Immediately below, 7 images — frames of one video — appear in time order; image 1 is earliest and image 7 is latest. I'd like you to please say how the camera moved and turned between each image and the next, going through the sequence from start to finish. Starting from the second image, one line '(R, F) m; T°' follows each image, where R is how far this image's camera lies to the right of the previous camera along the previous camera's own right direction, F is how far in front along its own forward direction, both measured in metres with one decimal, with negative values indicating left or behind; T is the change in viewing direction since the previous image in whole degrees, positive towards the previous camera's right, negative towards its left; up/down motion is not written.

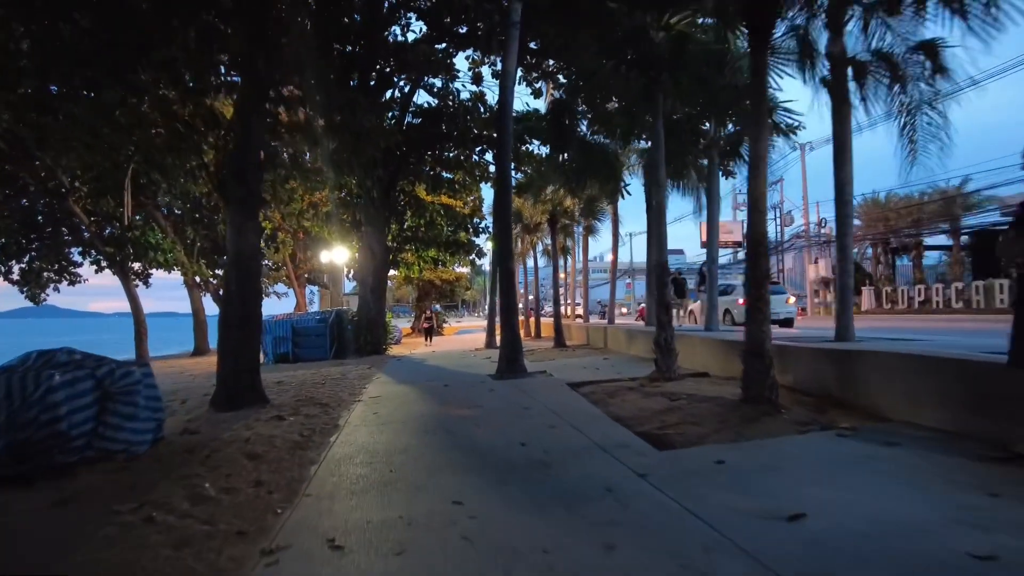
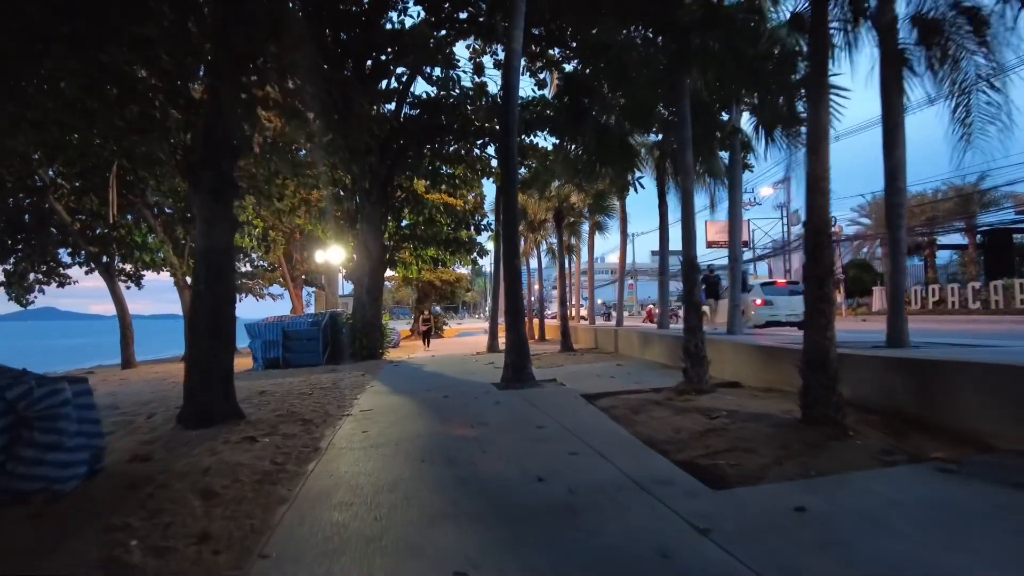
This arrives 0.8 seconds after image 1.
(-0.1, +1.1) m; 0°
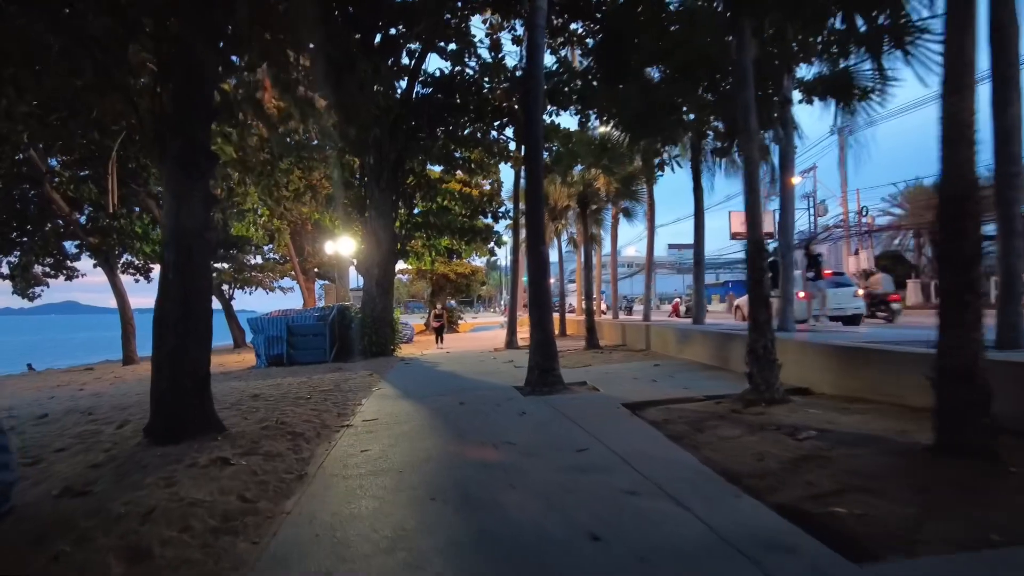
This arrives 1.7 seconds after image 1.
(-0.2, +1.4) m; -1°
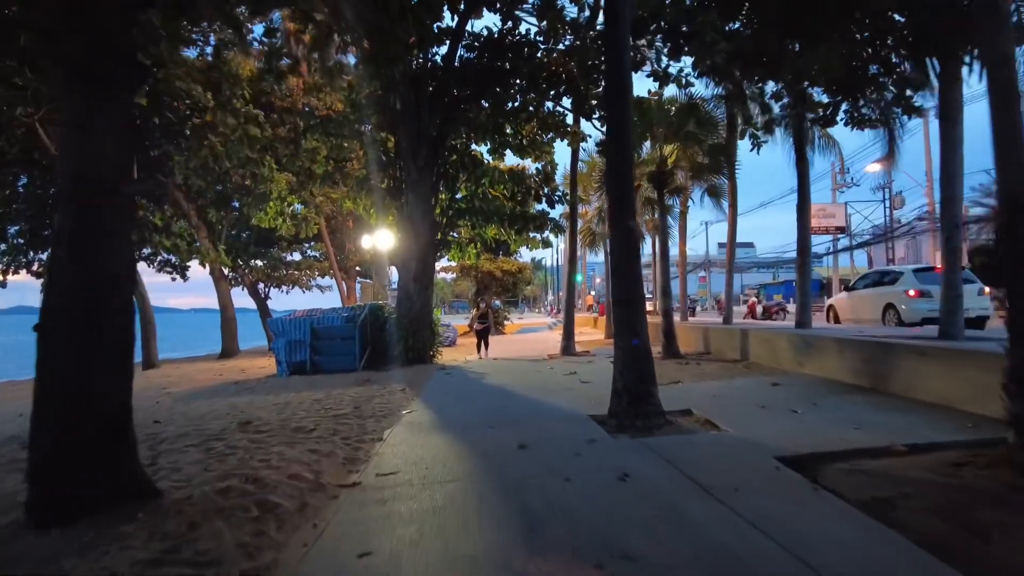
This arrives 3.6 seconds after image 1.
(-0.4, +2.7) m; -4°
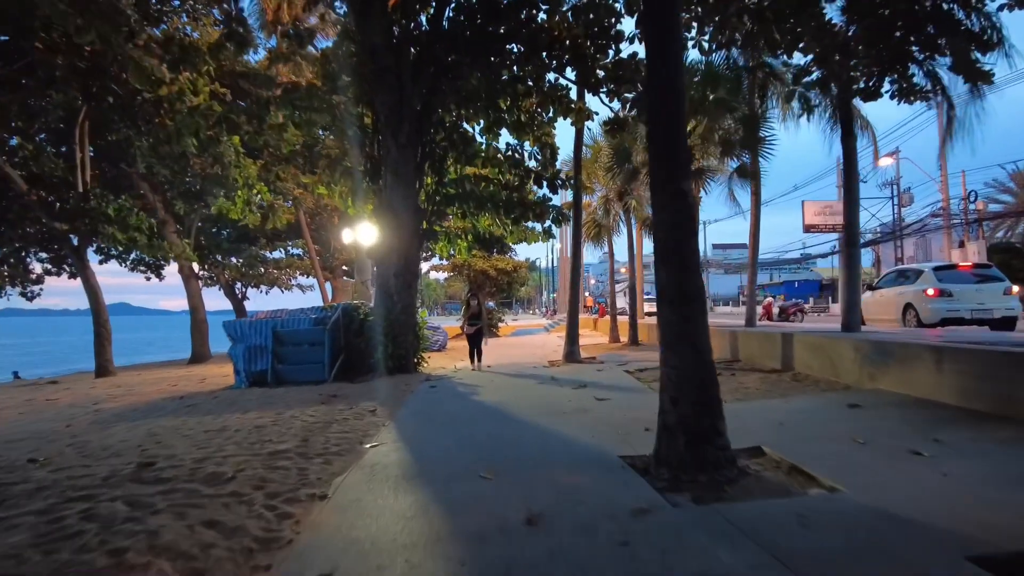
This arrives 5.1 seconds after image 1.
(-0.1, +2.1) m; +1°
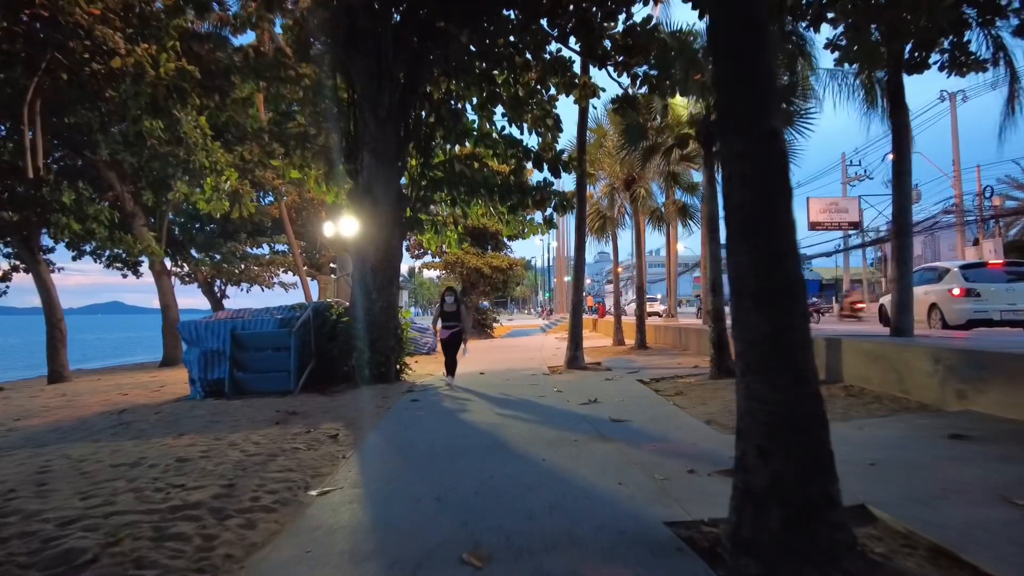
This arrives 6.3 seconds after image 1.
(0.0, +1.7) m; 0°
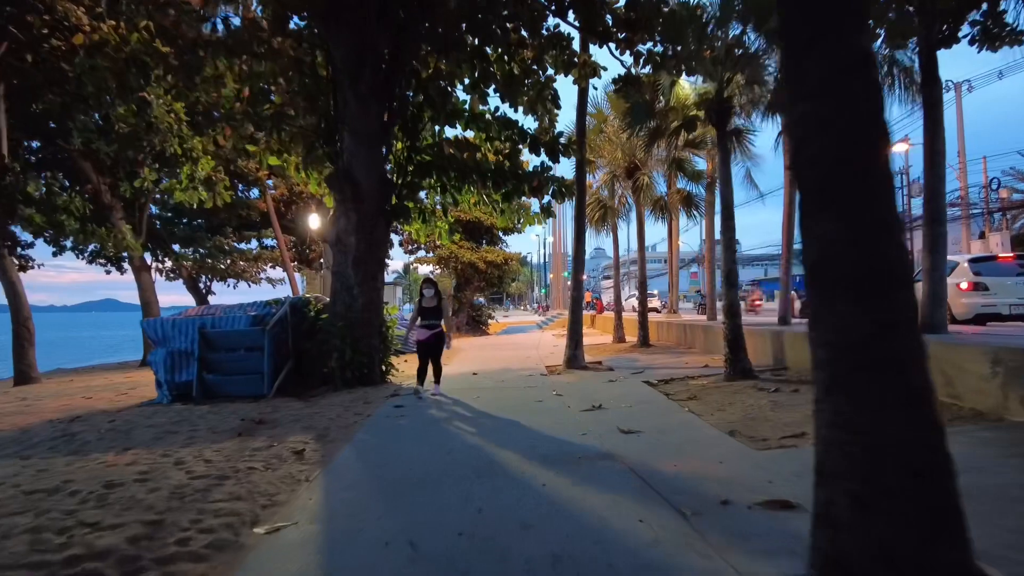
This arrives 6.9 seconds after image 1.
(0.0, +0.9) m; 0°
